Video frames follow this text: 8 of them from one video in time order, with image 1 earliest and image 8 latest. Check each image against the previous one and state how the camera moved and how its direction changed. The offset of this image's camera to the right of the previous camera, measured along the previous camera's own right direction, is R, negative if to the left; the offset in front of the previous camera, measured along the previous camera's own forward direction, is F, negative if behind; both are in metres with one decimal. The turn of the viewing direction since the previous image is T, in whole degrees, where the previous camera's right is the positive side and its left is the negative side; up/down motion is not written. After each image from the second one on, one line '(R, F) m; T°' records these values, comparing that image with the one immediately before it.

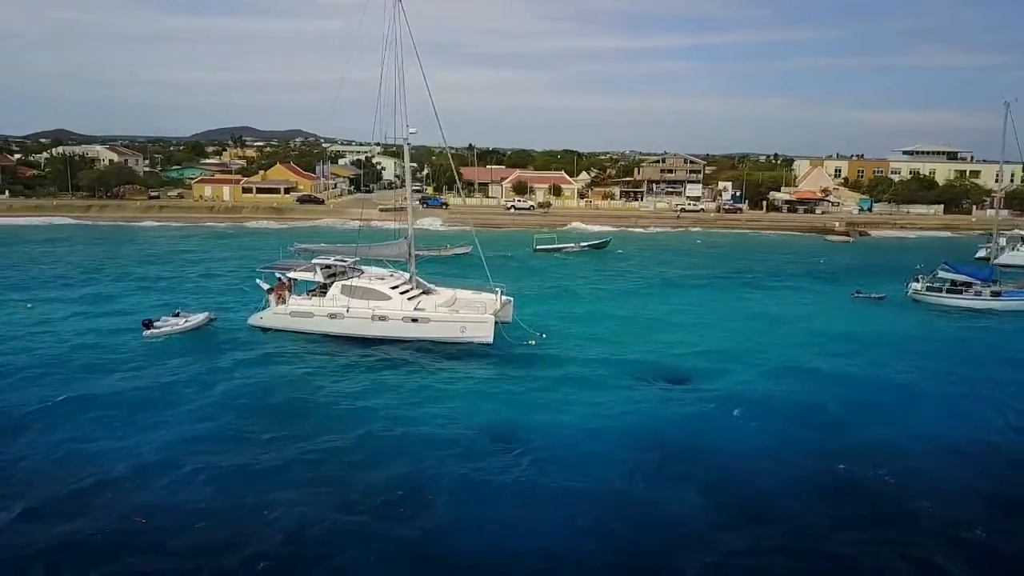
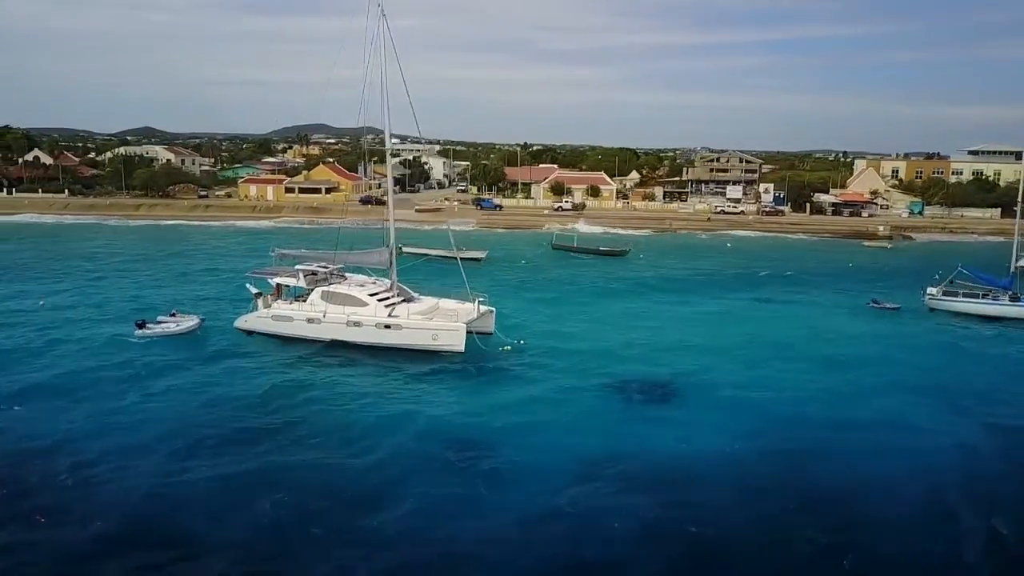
(+3.5, -0.3) m; -5°
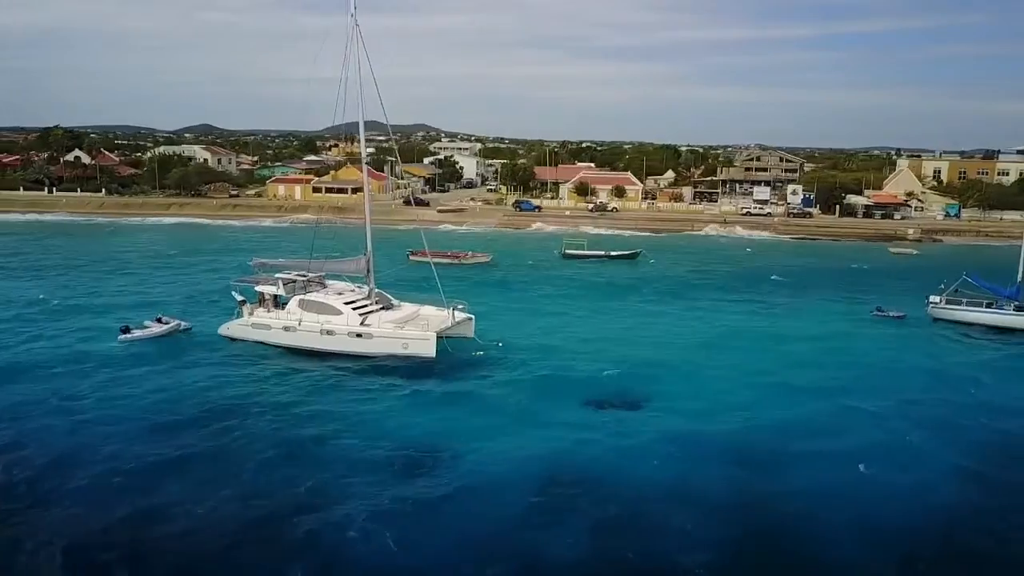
(+2.9, -0.1) m; -4°
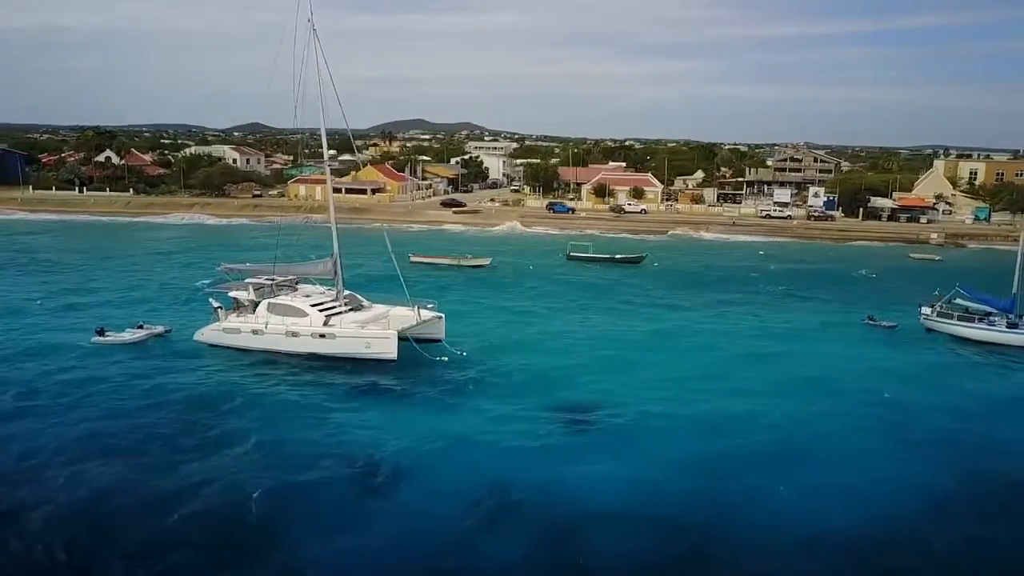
(+3.0, 0.0) m; -3°
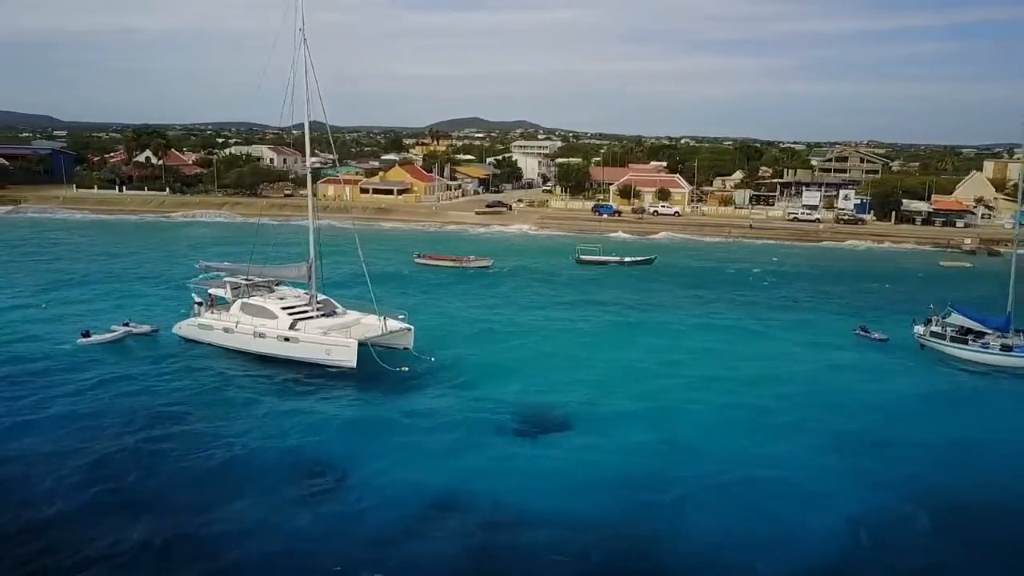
(+3.4, 0.0) m; -4°
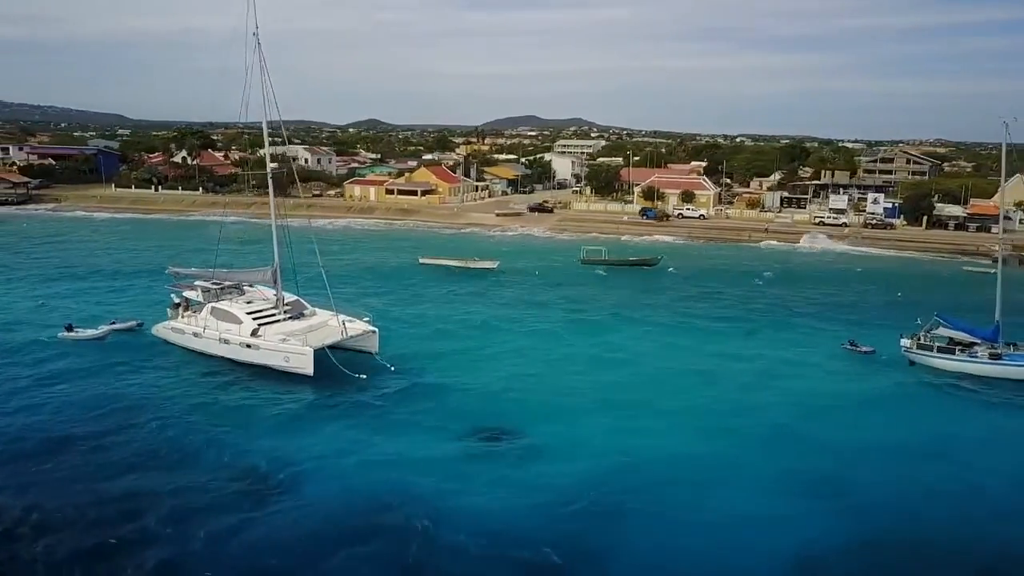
(+3.6, 0.0) m; -4°
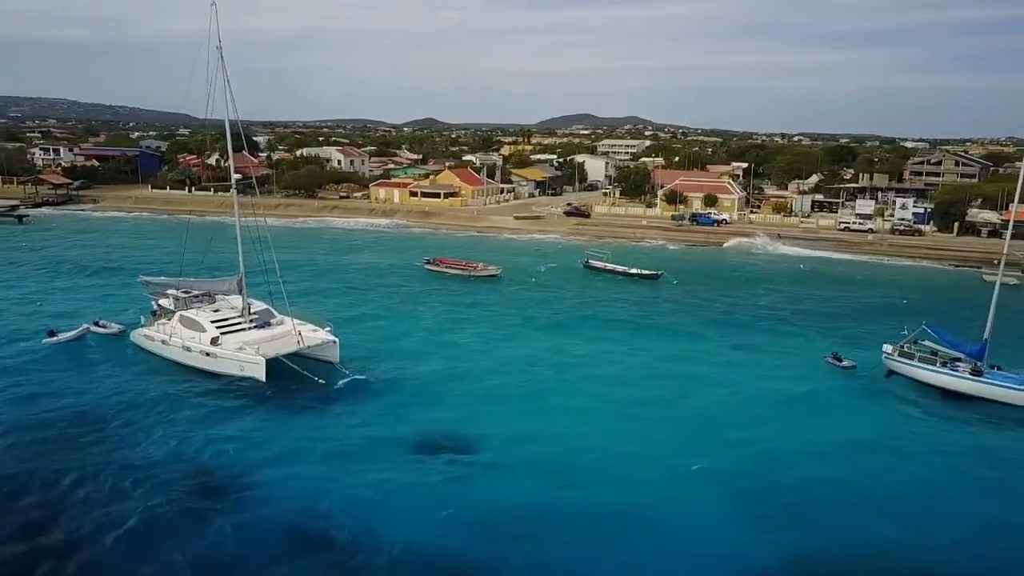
(+3.8, +0.2) m; -4°
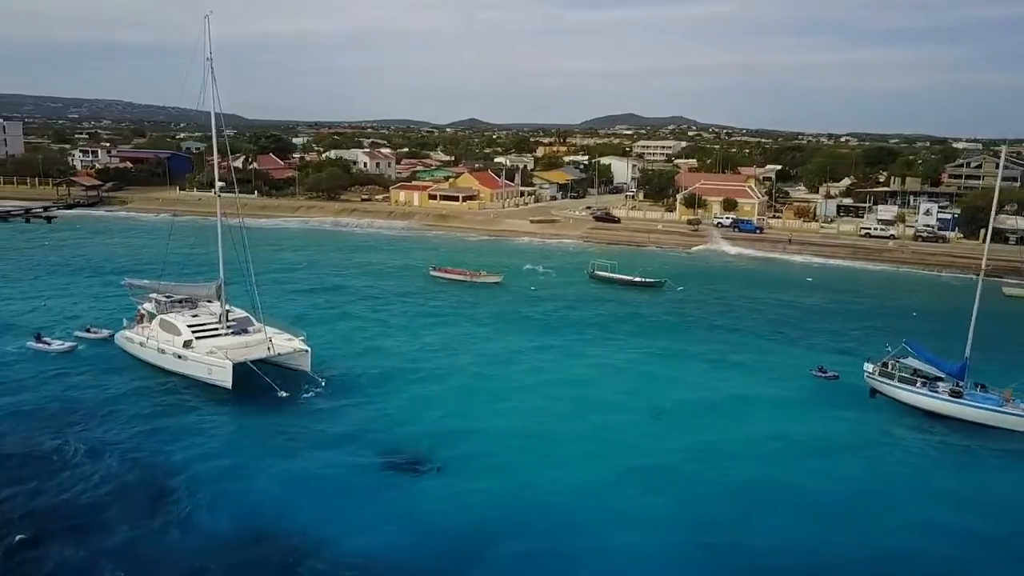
(+2.9, +0.2) m; -3°
